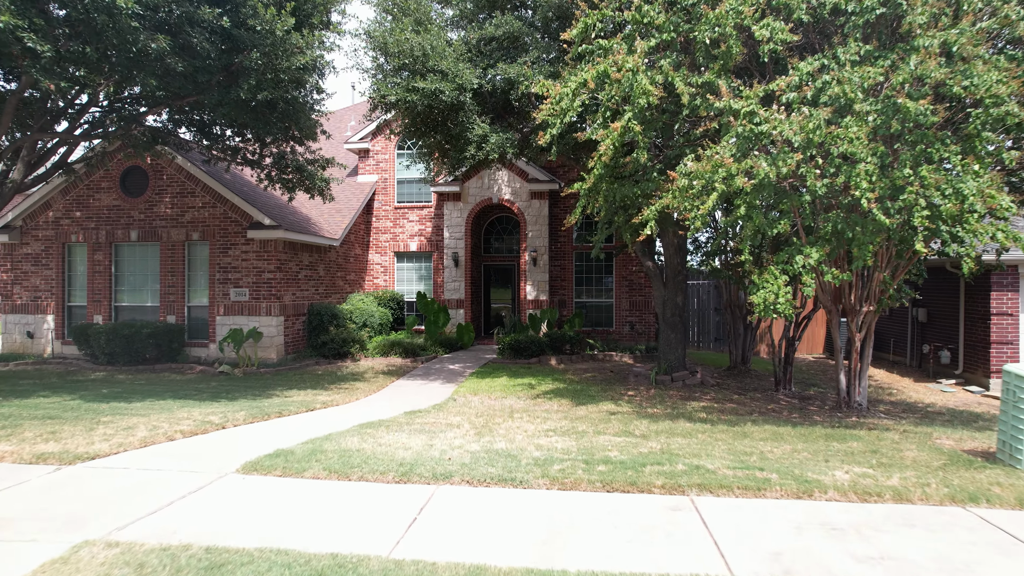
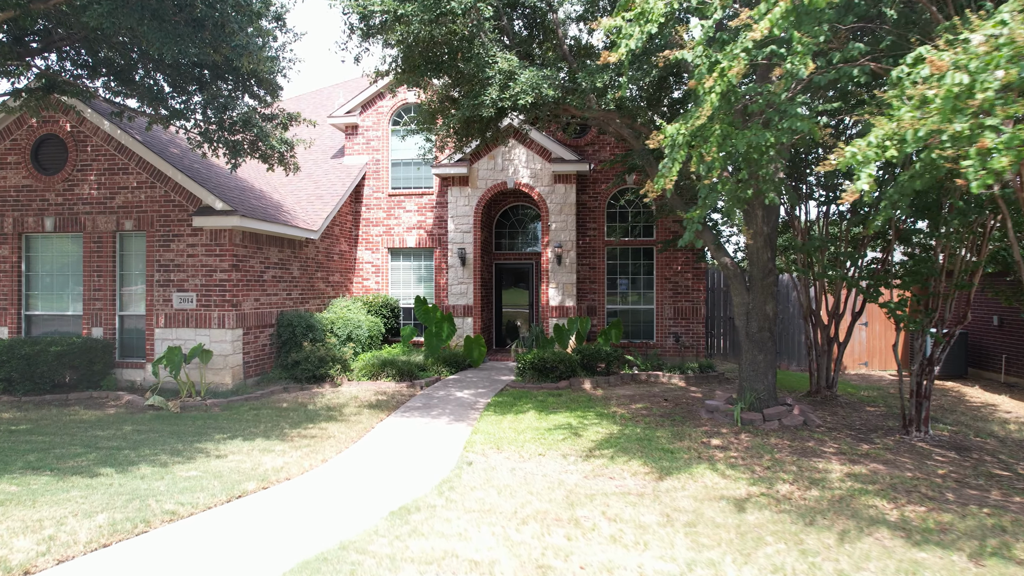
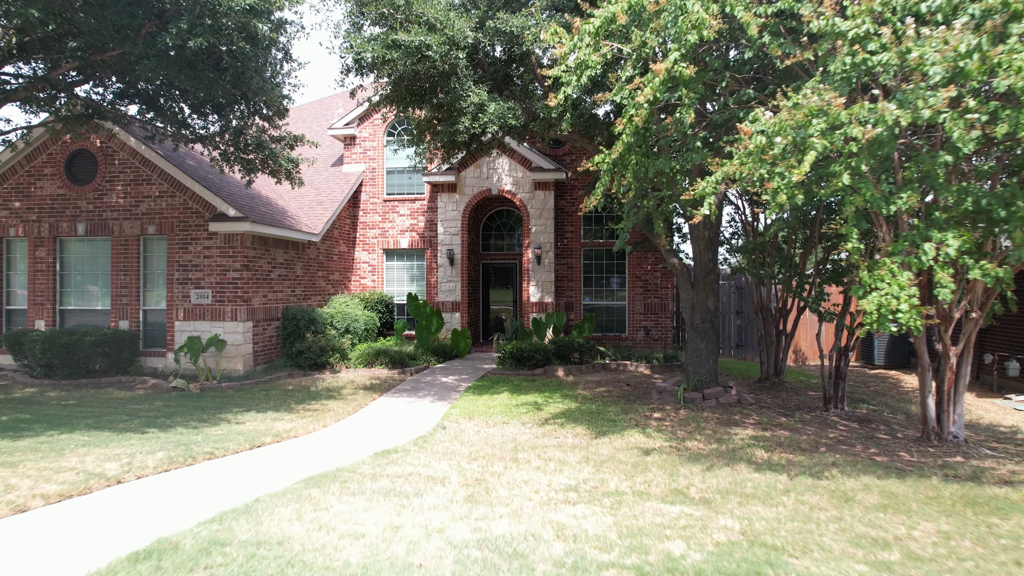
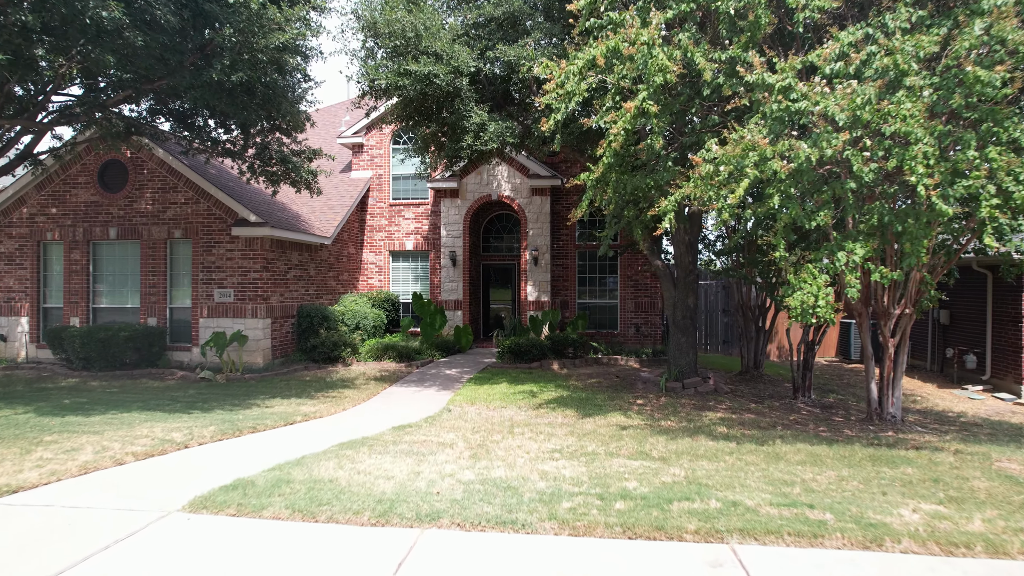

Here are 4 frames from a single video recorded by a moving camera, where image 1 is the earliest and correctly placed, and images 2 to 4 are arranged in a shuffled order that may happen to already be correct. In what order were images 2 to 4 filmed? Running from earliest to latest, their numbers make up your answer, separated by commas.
4, 3, 2
